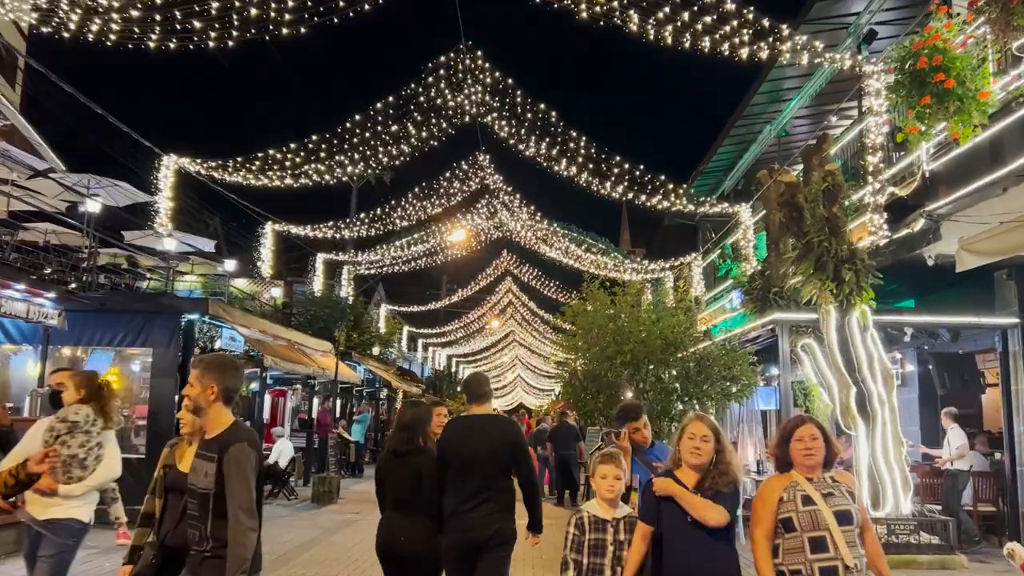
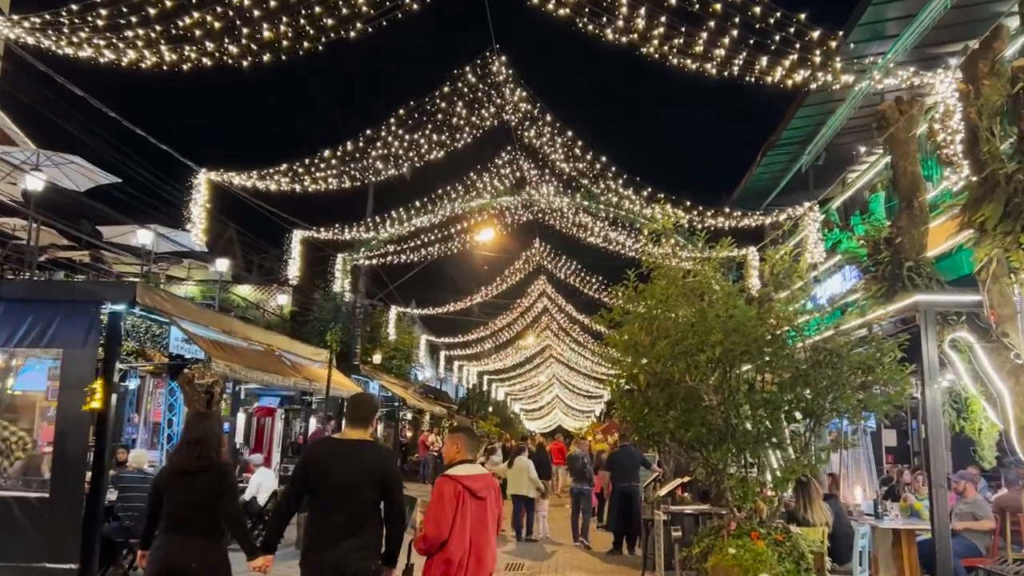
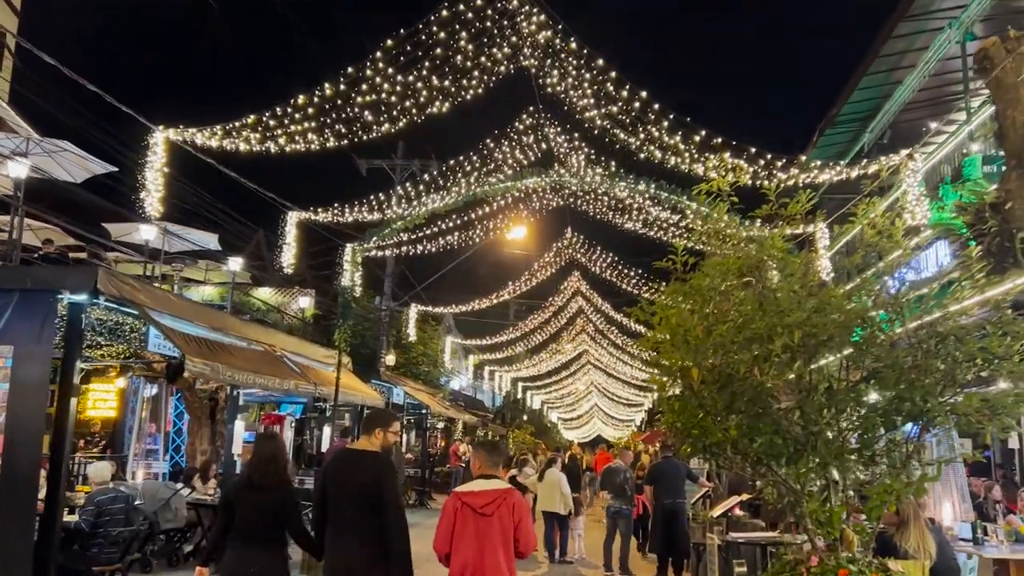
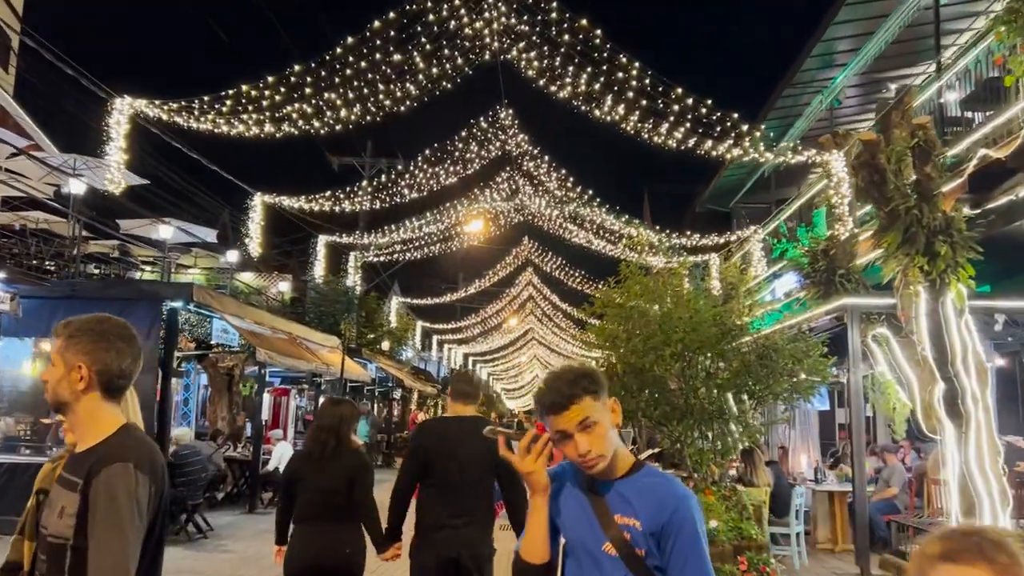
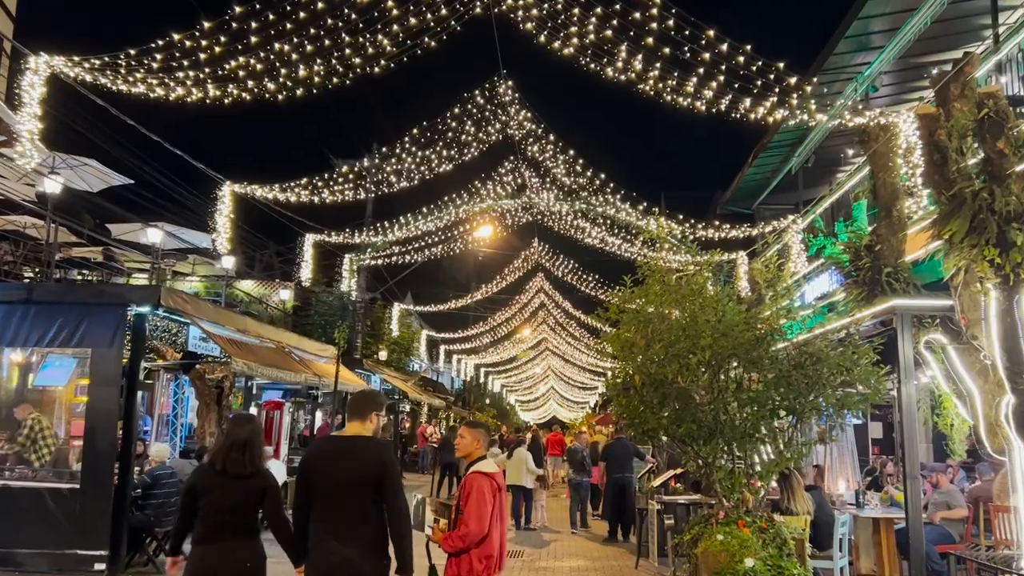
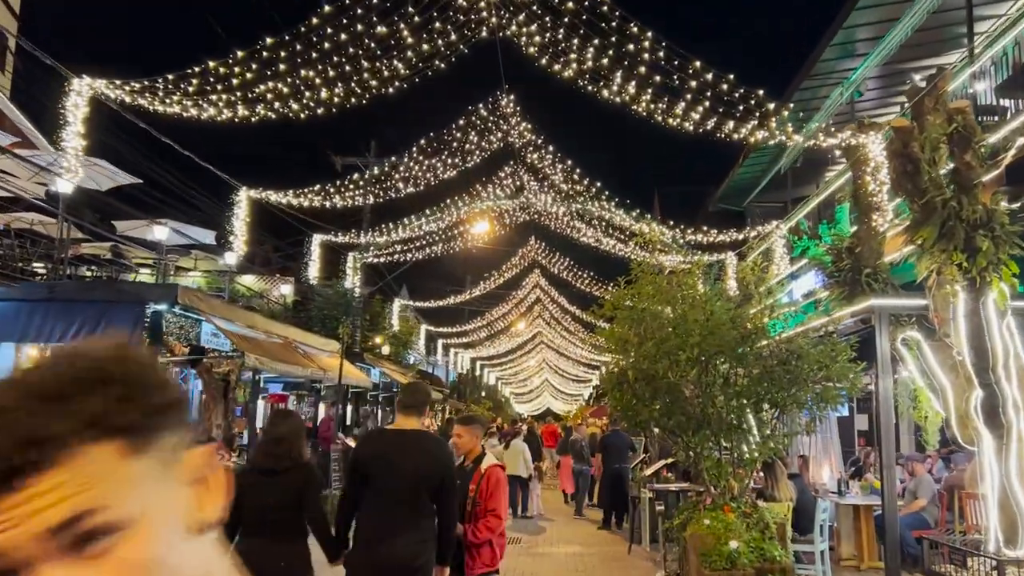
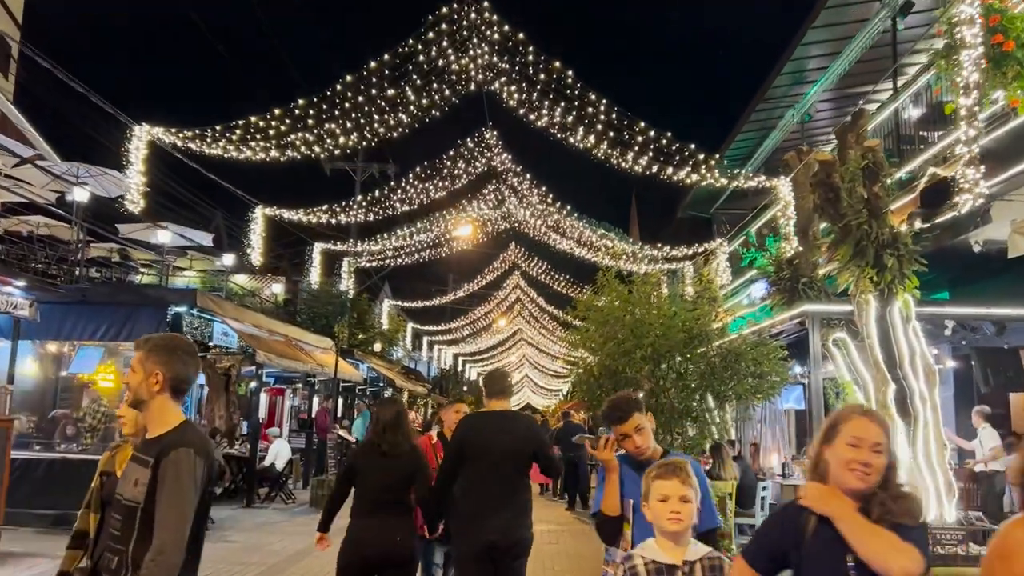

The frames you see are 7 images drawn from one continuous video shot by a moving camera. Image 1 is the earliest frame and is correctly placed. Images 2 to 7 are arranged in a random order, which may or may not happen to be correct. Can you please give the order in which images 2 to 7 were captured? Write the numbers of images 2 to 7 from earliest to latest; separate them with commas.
7, 4, 6, 5, 2, 3
